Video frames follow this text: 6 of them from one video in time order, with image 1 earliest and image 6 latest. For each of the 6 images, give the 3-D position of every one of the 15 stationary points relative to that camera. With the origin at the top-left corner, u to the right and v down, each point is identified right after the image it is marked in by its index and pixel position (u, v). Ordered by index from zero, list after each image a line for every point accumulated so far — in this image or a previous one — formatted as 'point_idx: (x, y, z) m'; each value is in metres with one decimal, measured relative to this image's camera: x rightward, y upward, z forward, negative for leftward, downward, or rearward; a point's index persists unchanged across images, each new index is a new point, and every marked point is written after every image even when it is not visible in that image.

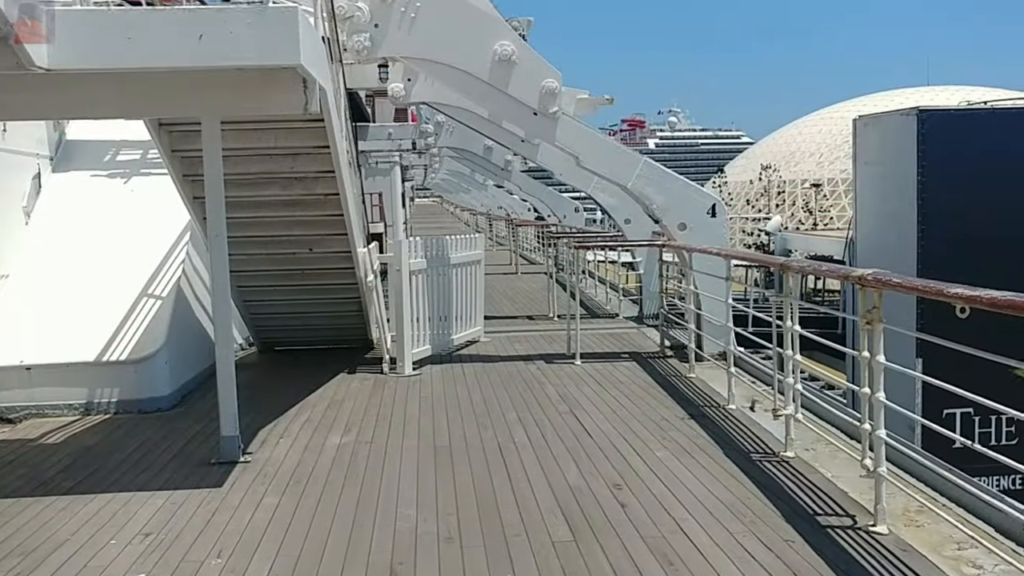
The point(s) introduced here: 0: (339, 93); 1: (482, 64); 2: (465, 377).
0: (-1.1, +1.2, +7.2) m
1: (-0.2, +1.6, +8.3) m
2: (-0.3, -0.6, +7.8) m
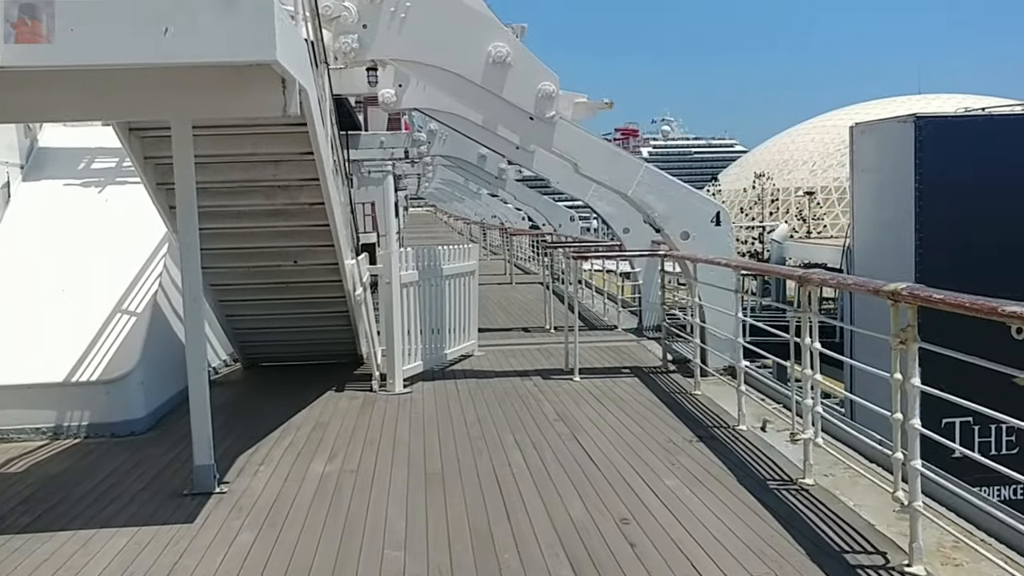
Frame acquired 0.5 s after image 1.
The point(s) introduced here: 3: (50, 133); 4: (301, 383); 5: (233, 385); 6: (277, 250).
0: (-1.1, +1.2, +6.9) m
1: (-0.3, +1.5, +7.9) m
2: (-0.4, -0.7, +7.4) m
3: (-3.5, +1.2, +8.5) m
4: (-1.6, -0.7, +8.5) m
5: (-2.1, -0.7, +8.4) m
6: (-1.5, +0.2, +7.3) m
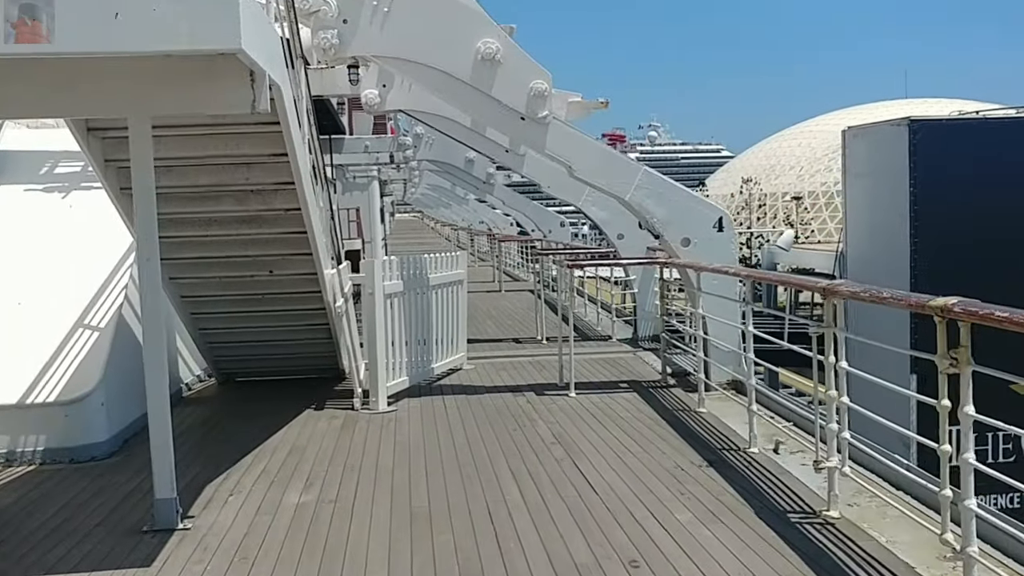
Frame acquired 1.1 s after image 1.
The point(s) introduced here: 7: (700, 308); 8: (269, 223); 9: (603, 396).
0: (-1.2, +1.1, +6.4) m
1: (-0.3, +1.5, +7.5) m
2: (-0.4, -0.8, +7.0) m
3: (-3.5, +1.1, +8.0) m
4: (-1.7, -0.8, +8.0) m
5: (-2.1, -0.8, +7.9) m
6: (-1.6, +0.2, +6.9) m
7: (+1.2, -0.1, +7.2) m
8: (-1.4, +0.4, +6.4) m
9: (+0.6, -0.7, +7.5) m
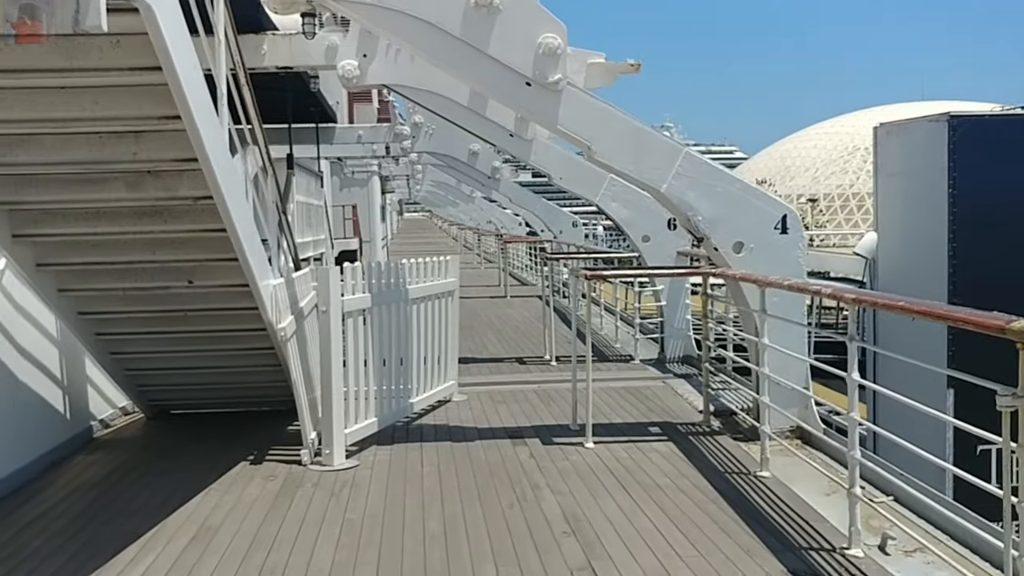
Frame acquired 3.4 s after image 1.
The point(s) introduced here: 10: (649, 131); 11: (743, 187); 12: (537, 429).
0: (-1.2, +1.0, +4.7) m
1: (-0.3, +1.4, +5.7) m
2: (-0.4, -0.9, +5.2) m
3: (-3.5, +1.0, +6.3) m
4: (-1.7, -0.9, +6.3) m
5: (-2.1, -0.9, +6.2) m
6: (-1.6, +0.1, +5.1) m
7: (+1.2, -0.2, +5.4) m
8: (-1.4, +0.3, +4.7) m
9: (+0.6, -0.8, +5.7) m
10: (+0.7, +0.8, +6.0) m
11: (+1.2, +0.5, +6.0) m
12: (+0.1, -0.8, +6.2) m
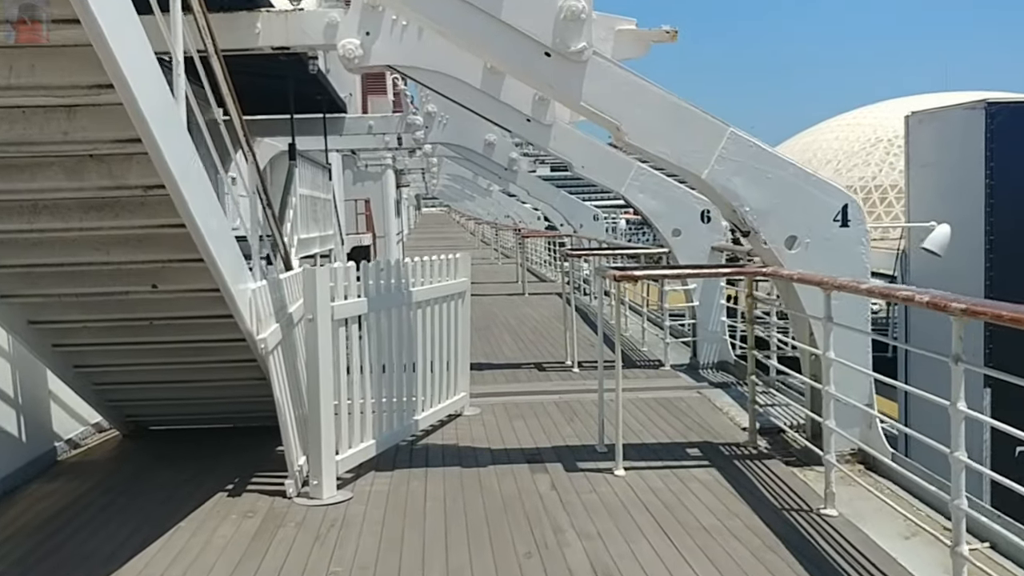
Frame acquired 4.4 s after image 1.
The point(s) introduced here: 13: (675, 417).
0: (-1.1, +1.0, +3.9) m
1: (-0.2, +1.4, +4.9) m
2: (-0.3, -0.9, +4.5) m
3: (-3.4, +1.0, +5.6) m
4: (-1.6, -0.9, +5.5) m
5: (-2.0, -0.9, +5.4) m
6: (-1.5, +0.1, +4.4) m
7: (+1.3, -0.2, +4.6) m
8: (-1.3, +0.3, +3.9) m
9: (+0.7, -0.8, +4.9) m
10: (+0.8, +0.8, +5.2) m
11: (+1.3, +0.5, +5.2) m
12: (+0.2, -0.8, +5.5) m
13: (+0.9, -0.7, +6.3) m
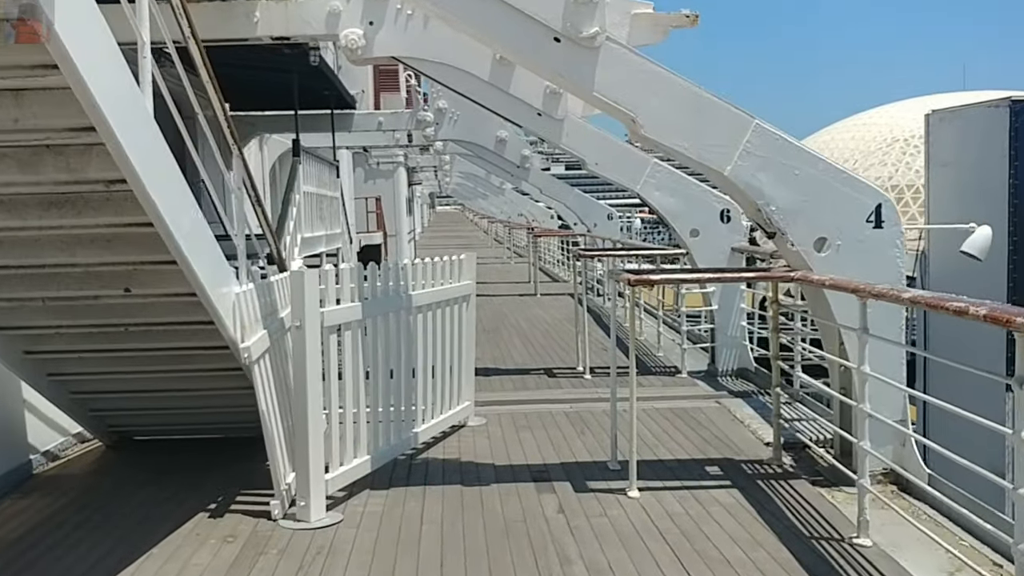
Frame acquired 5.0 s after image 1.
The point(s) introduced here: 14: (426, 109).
0: (-1.1, +1.0, +3.5) m
1: (-0.2, +1.4, +4.6) m
2: (-0.3, -0.9, +4.1) m
3: (-3.4, +1.0, +5.2) m
4: (-1.6, -0.9, +5.2) m
5: (-2.0, -0.9, +5.1) m
6: (-1.5, +0.1, +4.0) m
7: (+1.3, -0.3, +4.2) m
8: (-1.3, +0.2, +3.6) m
9: (+0.7, -0.8, +4.5) m
10: (+0.8, +0.8, +4.8) m
11: (+1.3, +0.5, +4.8) m
12: (+0.3, -0.8, +5.1) m
13: (+0.9, -0.7, +5.9) m
14: (-1.1, +2.4, +15.0) m
